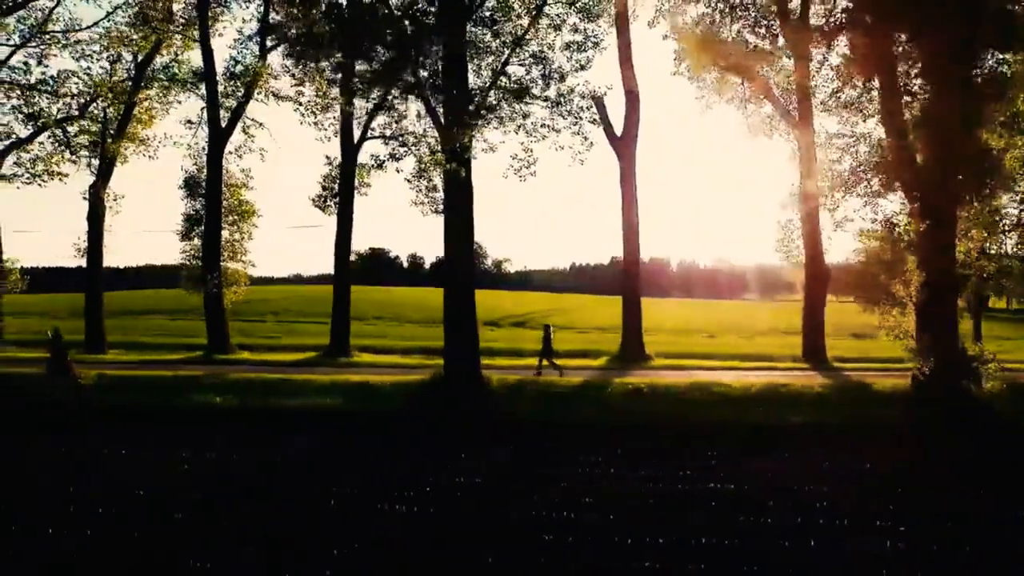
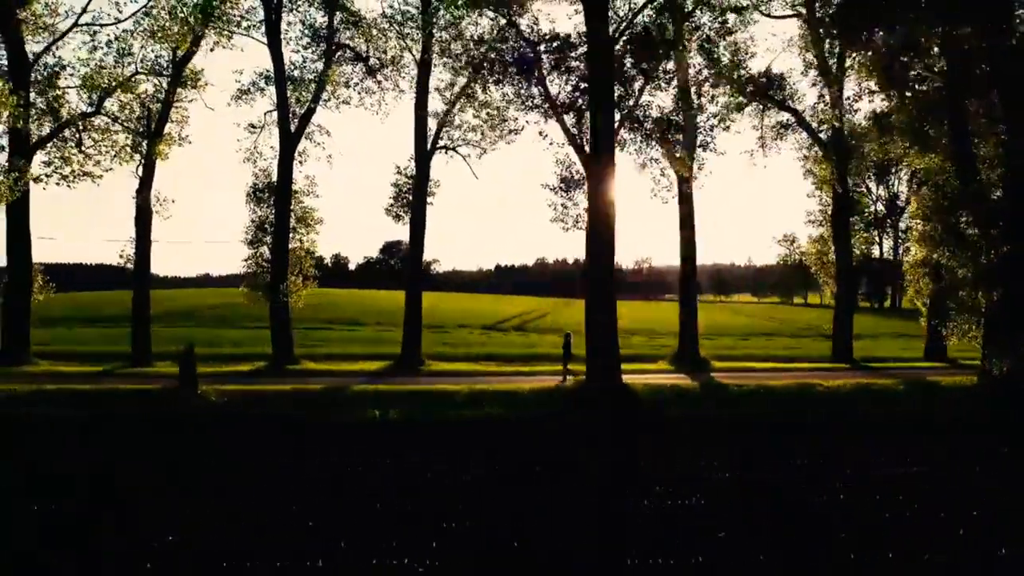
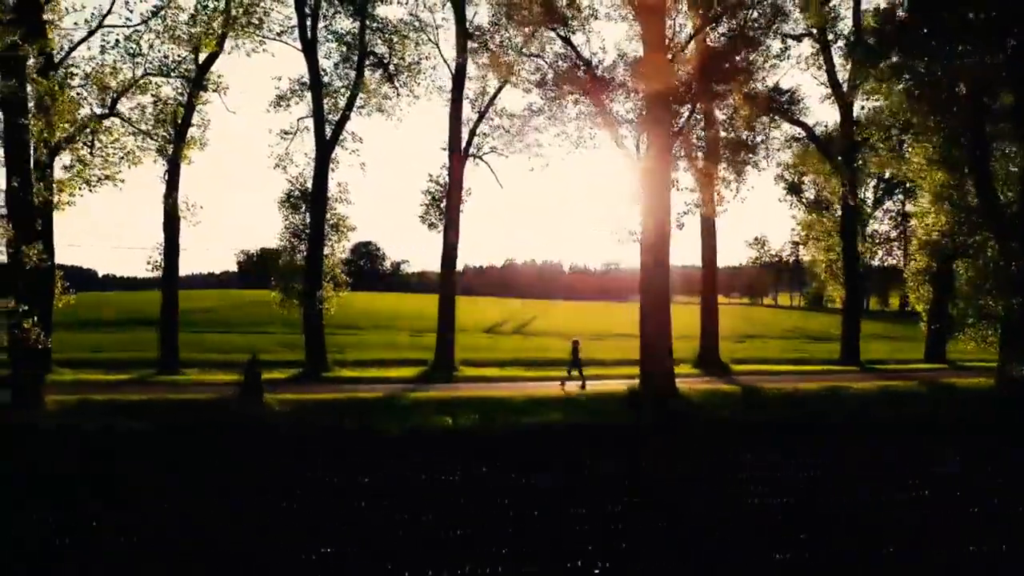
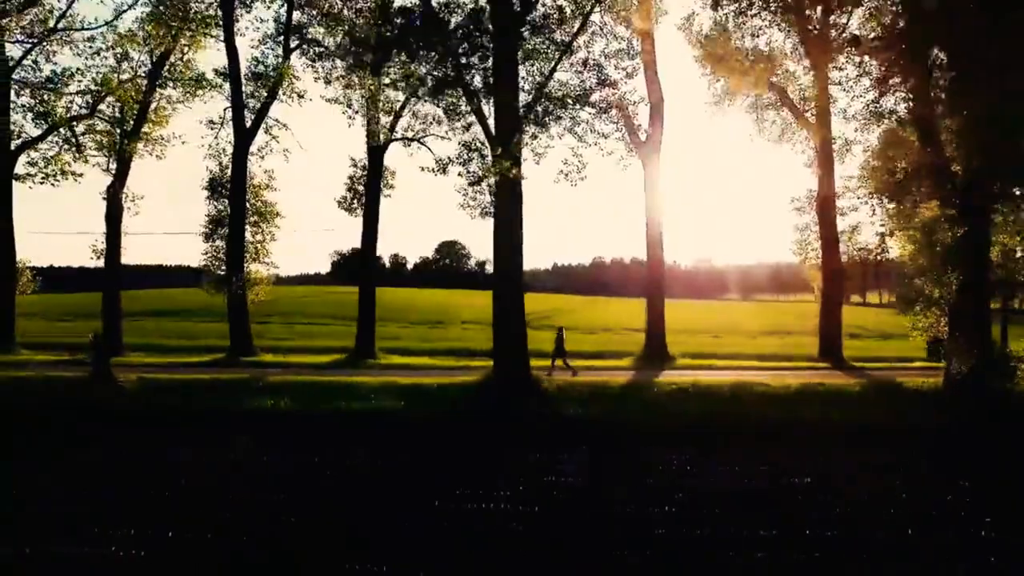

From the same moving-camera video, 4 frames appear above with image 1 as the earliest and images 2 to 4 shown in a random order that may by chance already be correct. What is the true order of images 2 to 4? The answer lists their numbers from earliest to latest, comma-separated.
4, 2, 3
